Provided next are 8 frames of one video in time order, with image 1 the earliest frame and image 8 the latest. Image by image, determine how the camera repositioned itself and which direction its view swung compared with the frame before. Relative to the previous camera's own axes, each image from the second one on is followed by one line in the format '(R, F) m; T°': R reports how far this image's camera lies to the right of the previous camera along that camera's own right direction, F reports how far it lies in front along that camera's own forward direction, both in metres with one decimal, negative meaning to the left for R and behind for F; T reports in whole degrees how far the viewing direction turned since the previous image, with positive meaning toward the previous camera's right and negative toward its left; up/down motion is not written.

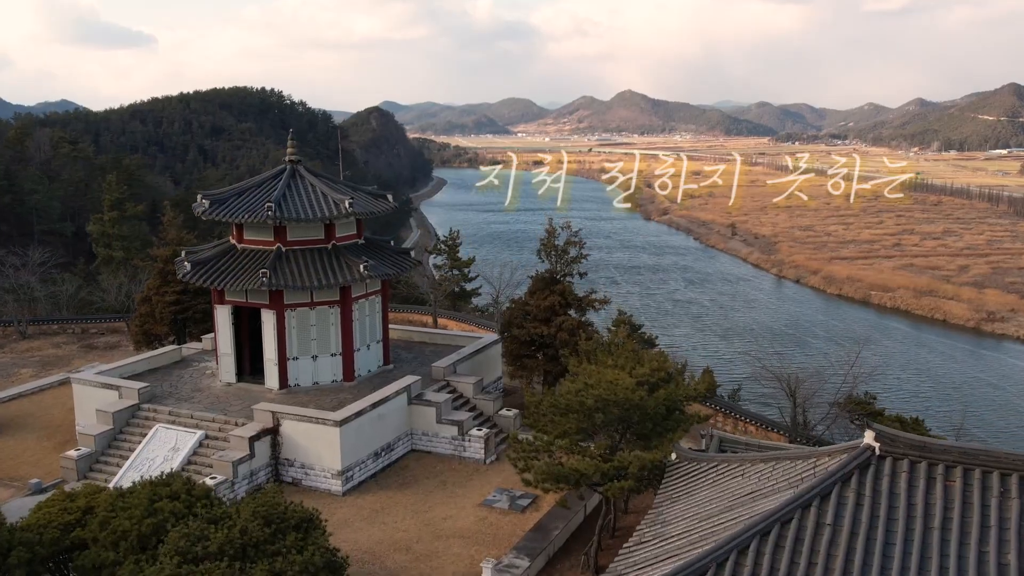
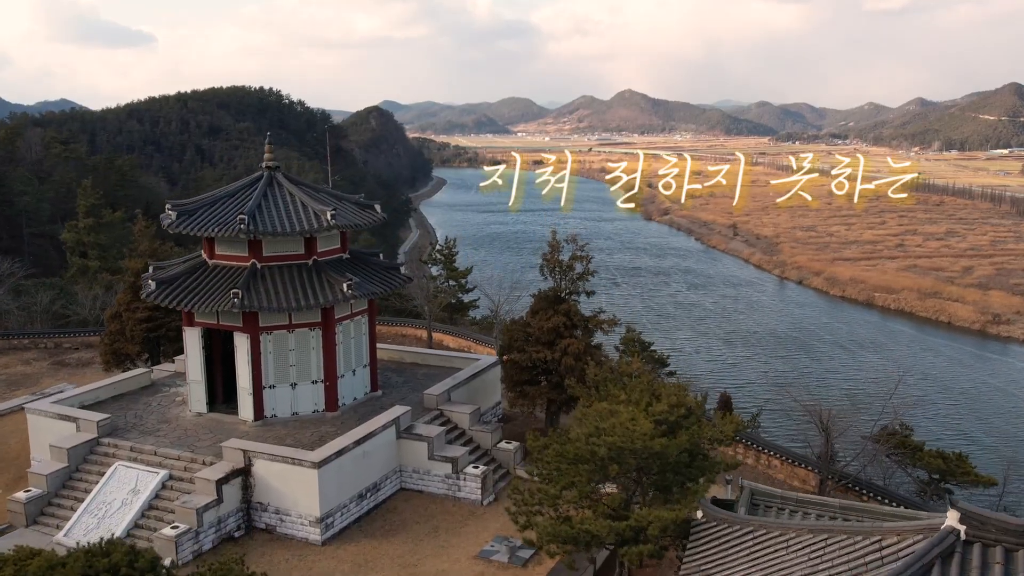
(0.0, +0.6) m; 0°
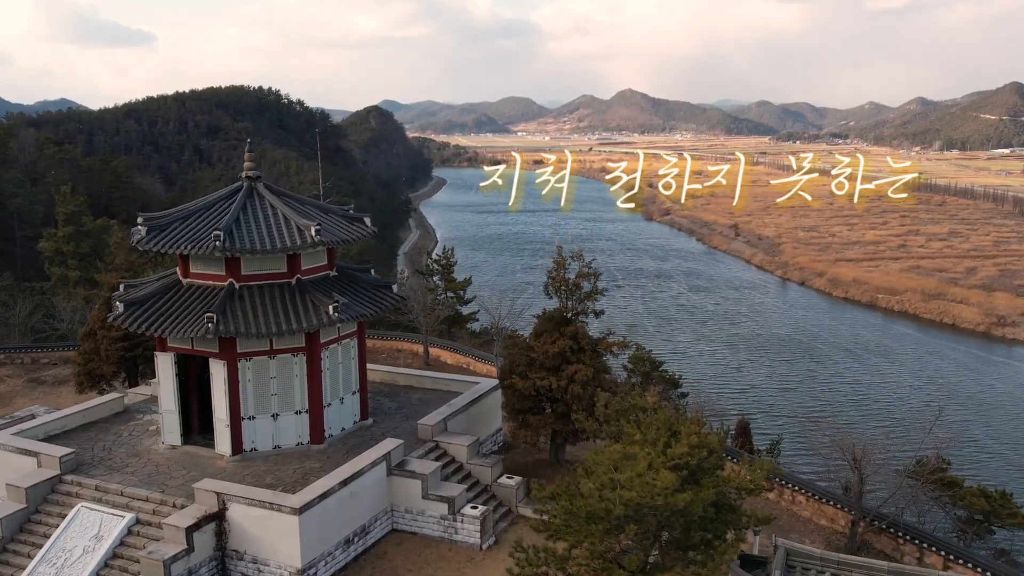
(0.0, +0.4) m; 0°
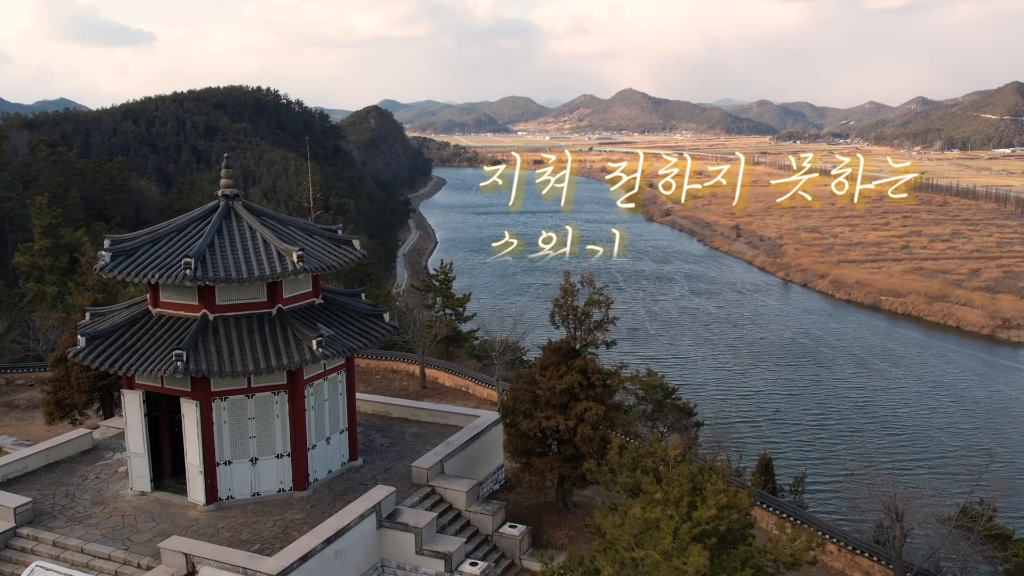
(0.0, +0.4) m; 0°
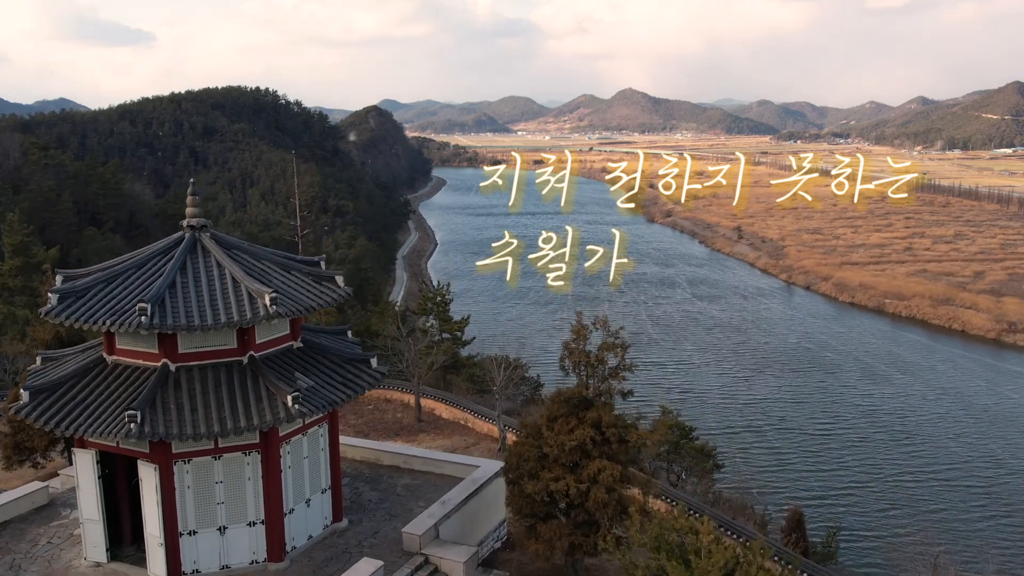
(0.0, +0.5) m; 0°
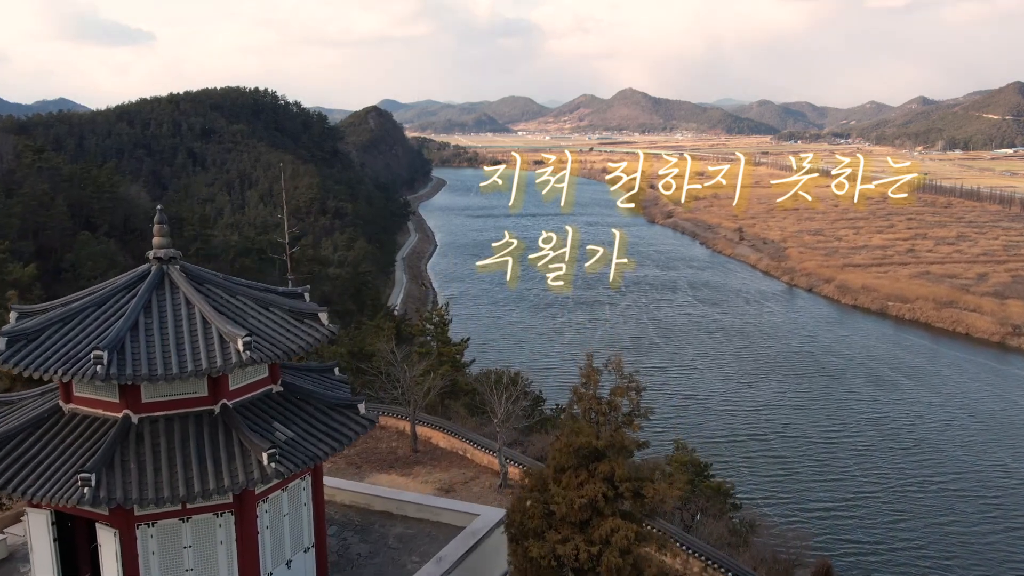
(0.0, +0.4) m; 0°
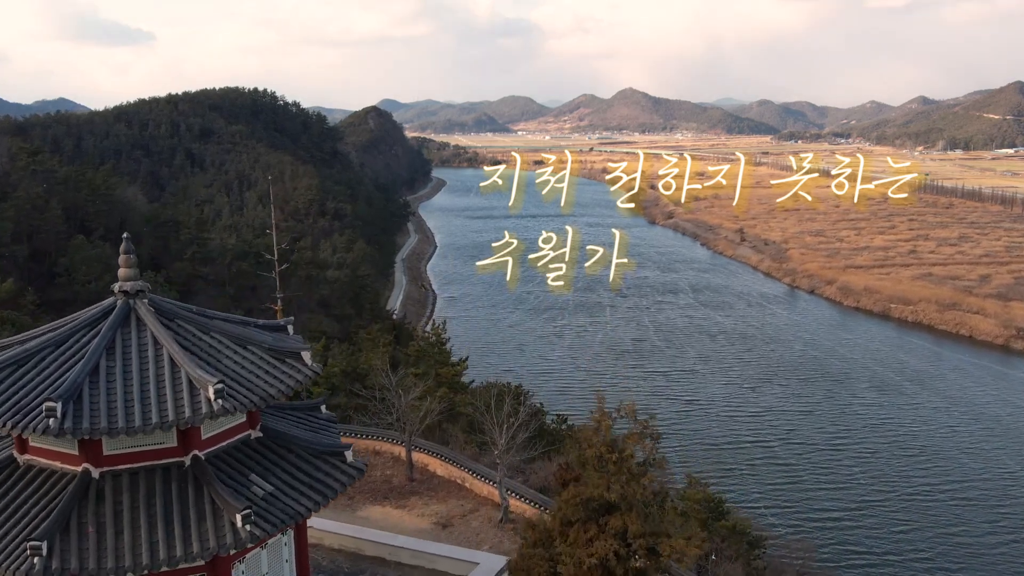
(0.0, +0.3) m; 0°
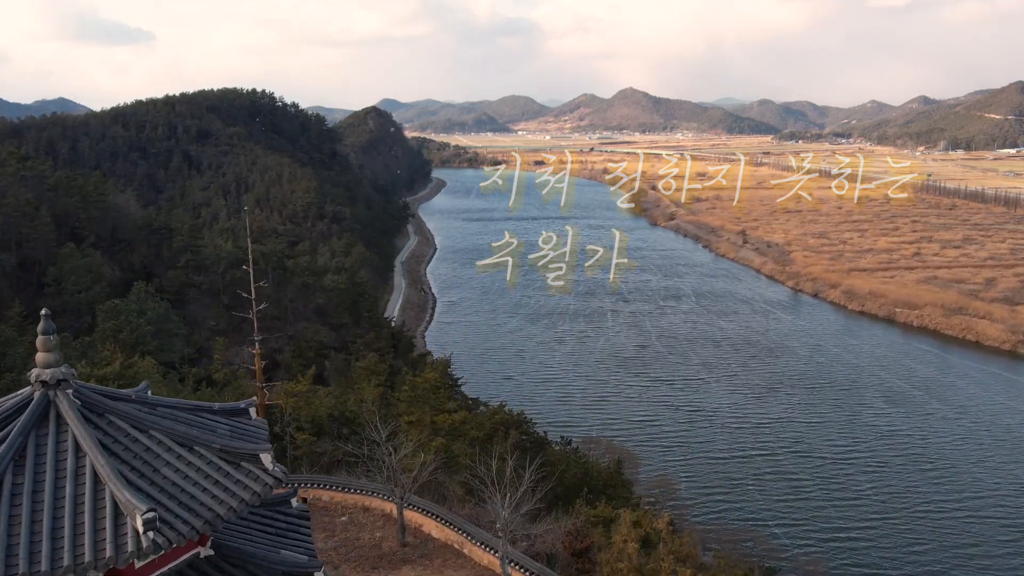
(0.0, +0.6) m; 0°
